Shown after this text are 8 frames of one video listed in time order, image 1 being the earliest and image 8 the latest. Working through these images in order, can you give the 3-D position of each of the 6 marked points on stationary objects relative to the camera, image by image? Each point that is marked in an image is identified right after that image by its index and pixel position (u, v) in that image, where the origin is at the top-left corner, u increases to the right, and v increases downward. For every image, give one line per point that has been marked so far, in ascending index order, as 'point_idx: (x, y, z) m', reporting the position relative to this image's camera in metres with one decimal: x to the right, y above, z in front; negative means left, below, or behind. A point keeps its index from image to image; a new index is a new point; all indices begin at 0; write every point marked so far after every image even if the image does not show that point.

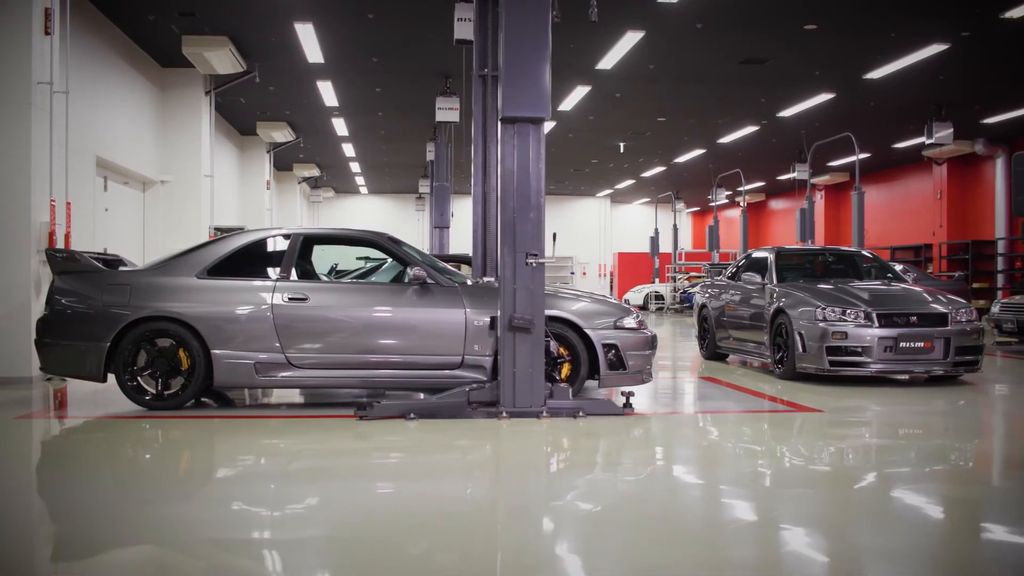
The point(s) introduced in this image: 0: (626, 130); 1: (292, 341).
0: (+2.4, +3.3, +14.7) m
1: (-1.5, -0.4, +4.9) m
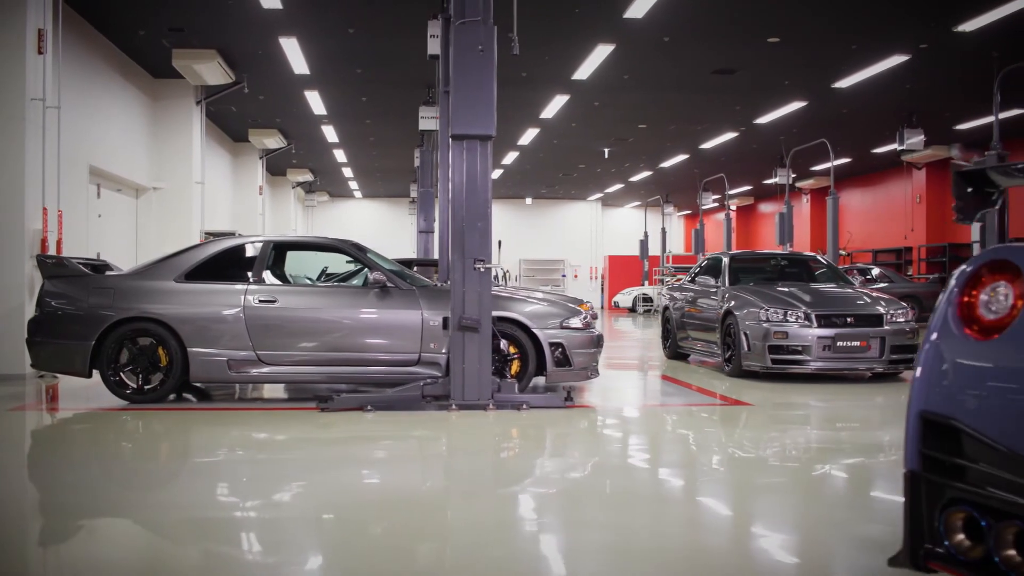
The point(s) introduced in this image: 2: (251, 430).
0: (+2.1, +3.2, +15.1) m
1: (-1.9, -0.4, +5.3) m
2: (-1.8, -1.0, +4.9) m
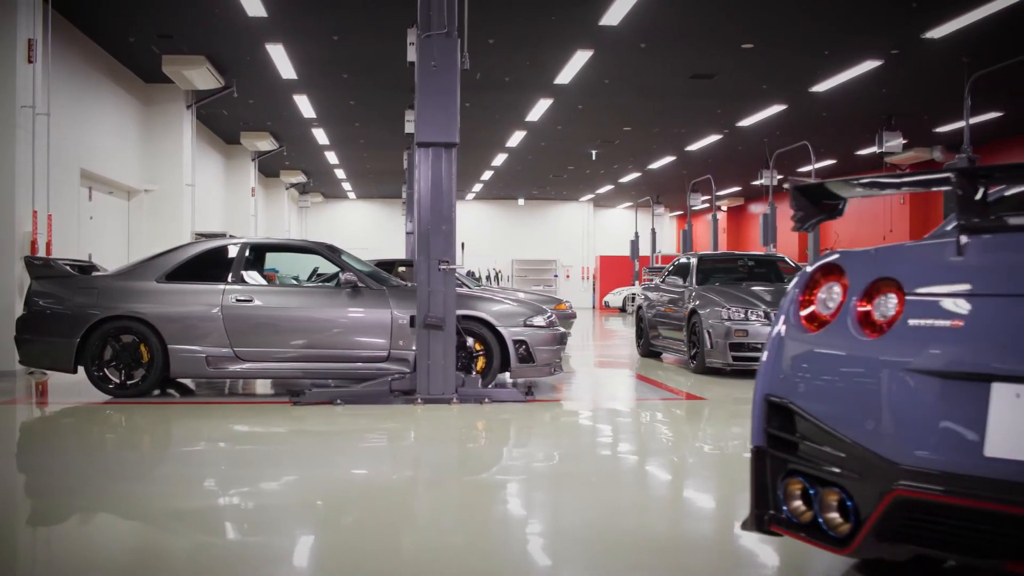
0: (+1.8, +3.2, +15.4) m
1: (-2.1, -0.4, +5.5) m
2: (-2.1, -1.0, +5.2) m
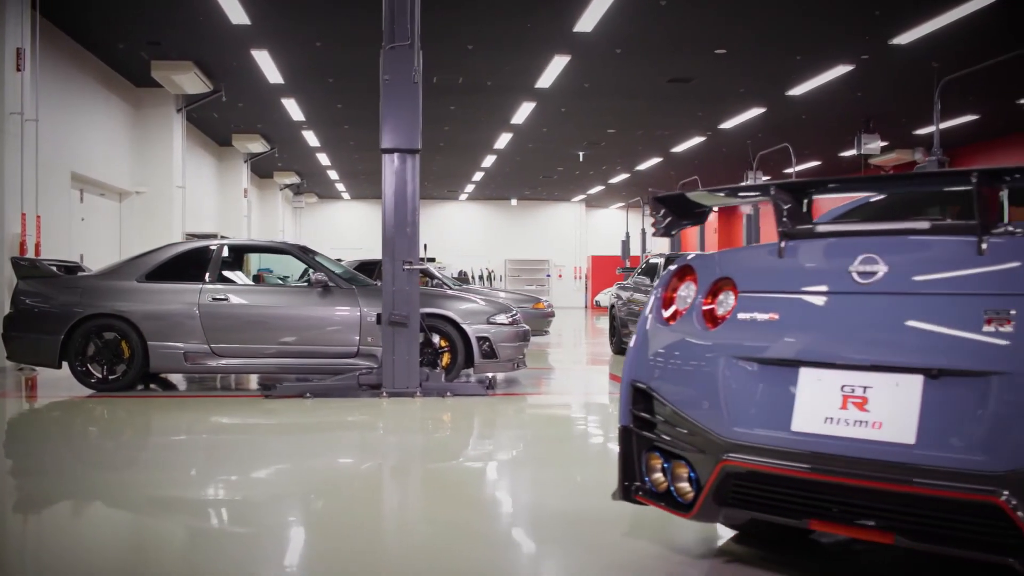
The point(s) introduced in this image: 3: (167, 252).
0: (+1.5, +3.2, +15.6) m
1: (-2.4, -0.4, +5.8) m
2: (-2.4, -1.0, +5.5) m
3: (-2.9, +0.3, +6.1) m
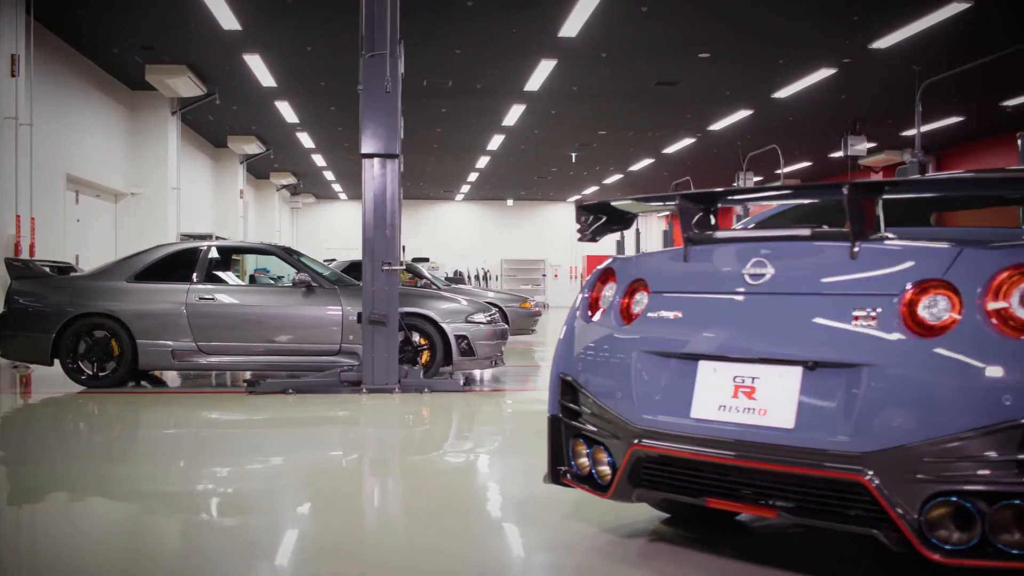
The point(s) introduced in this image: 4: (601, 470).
0: (+1.4, +3.2, +15.8) m
1: (-2.6, -0.4, +6.0) m
2: (-2.6, -1.0, +5.6) m
3: (-3.1, +0.3, +6.3) m
4: (+0.3, -0.6, +2.2) m
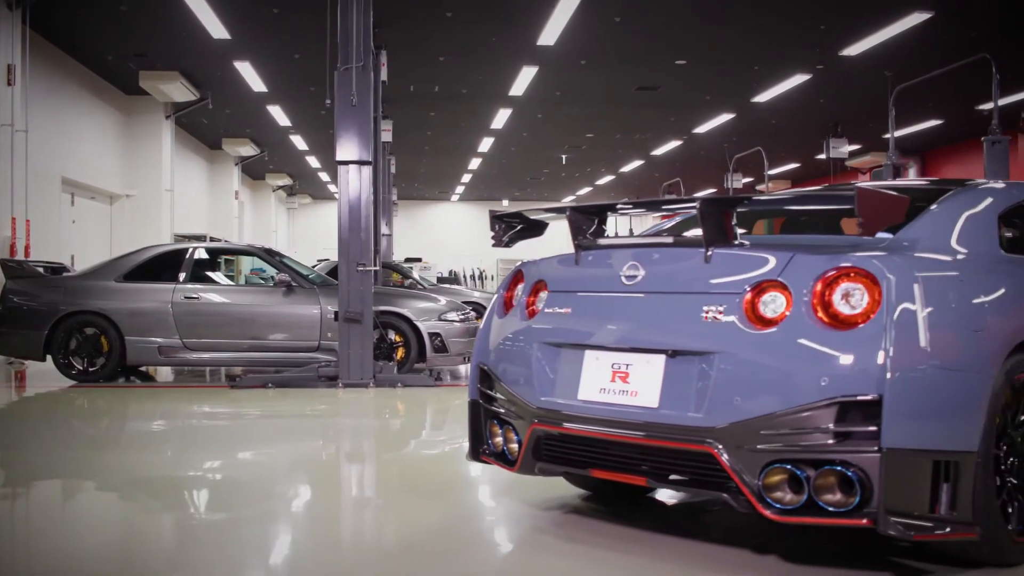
0: (+1.1, +3.2, +16.1) m
1: (-2.9, -0.4, +6.3) m
2: (-2.8, -1.0, +6.0) m
3: (-3.4, +0.3, +6.6) m
4: (0.0, -0.6, +2.5) m
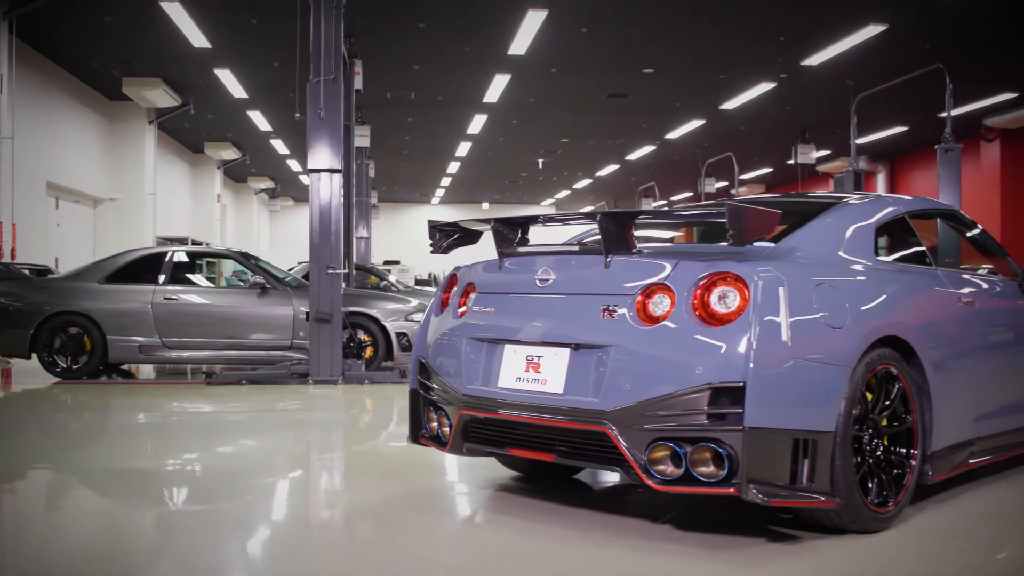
0: (+0.7, +3.2, +16.5) m
1: (-3.2, -0.4, +6.6) m
2: (-3.1, -1.0, +6.3) m
3: (-3.7, +0.3, +6.9) m
4: (-0.3, -0.6, +2.8) m
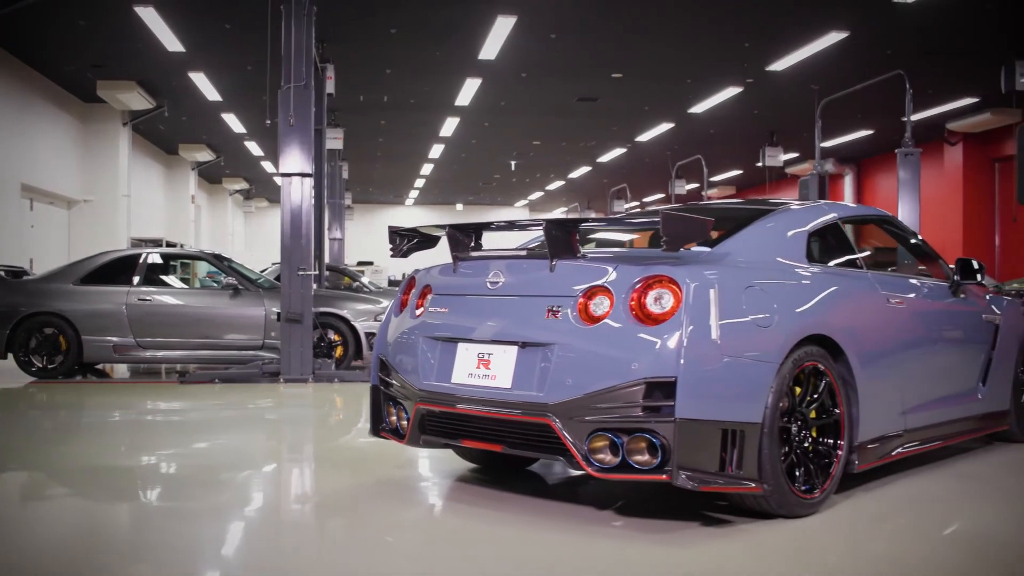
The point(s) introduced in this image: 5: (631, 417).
0: (+0.1, +3.2, +16.7) m
1: (-3.5, -0.4, +6.7) m
2: (-3.4, -1.0, +6.3) m
3: (-4.0, +0.3, +6.9) m
4: (-0.5, -0.6, +3.0) m
5: (+0.4, -0.4, +2.5) m
